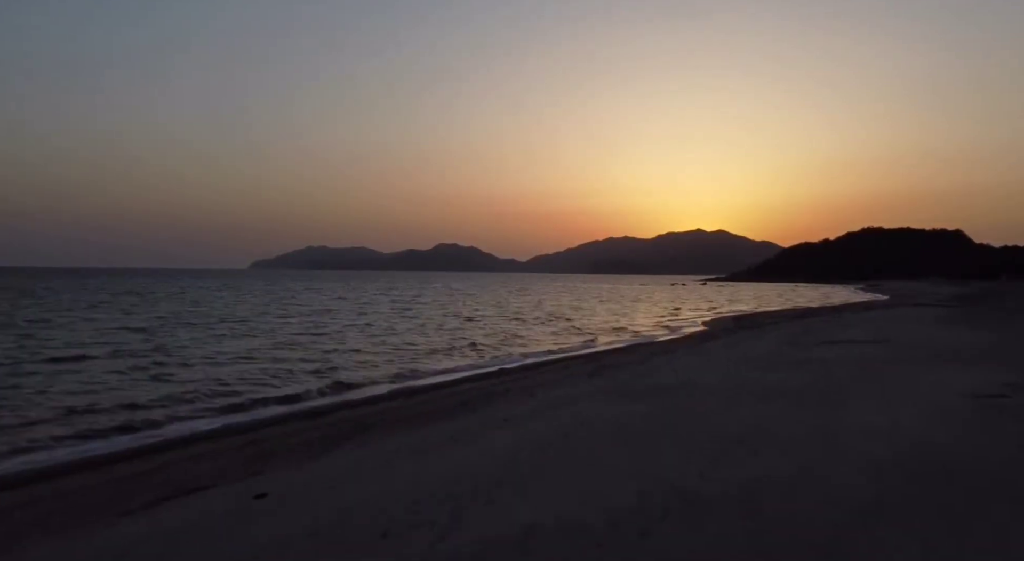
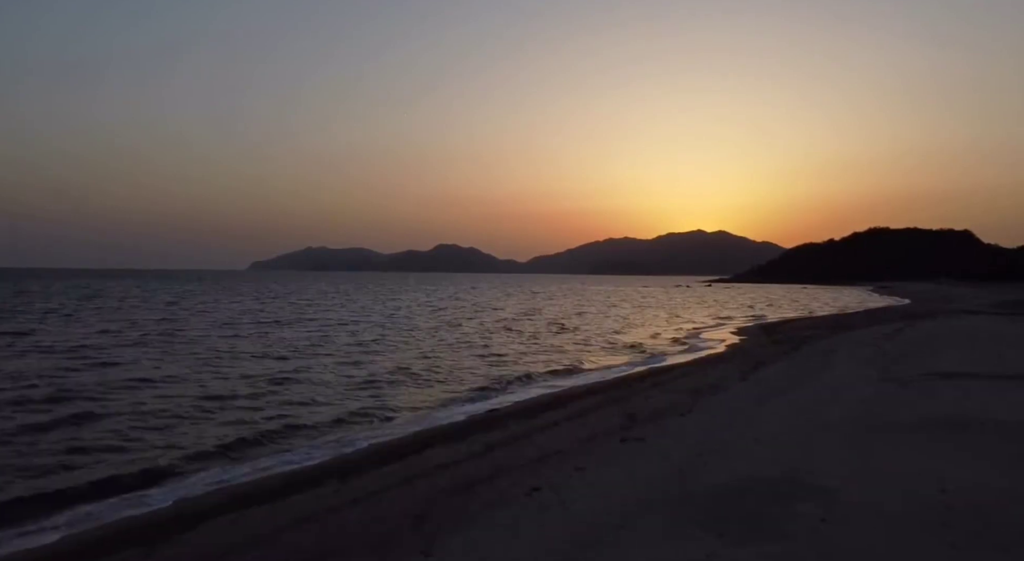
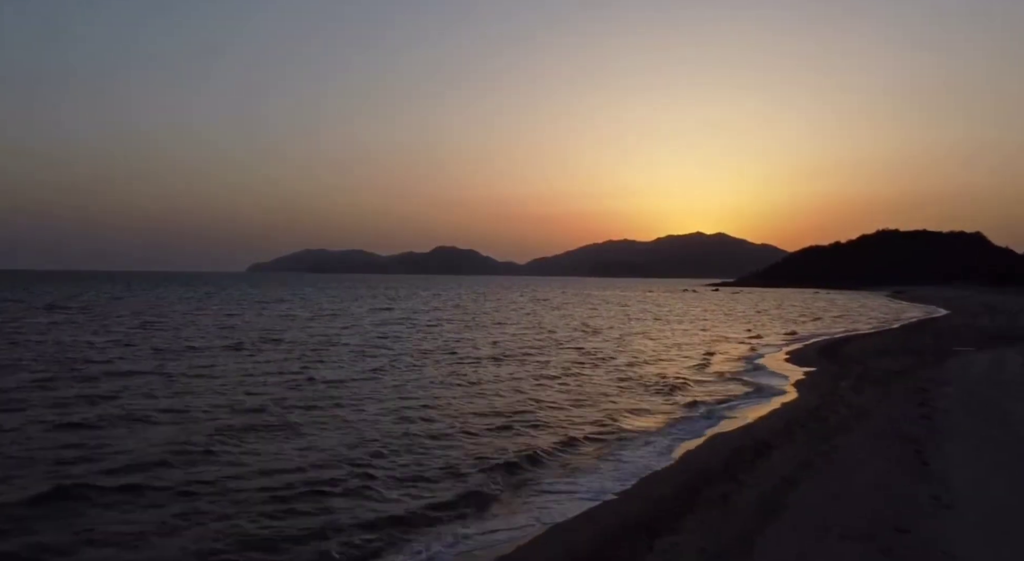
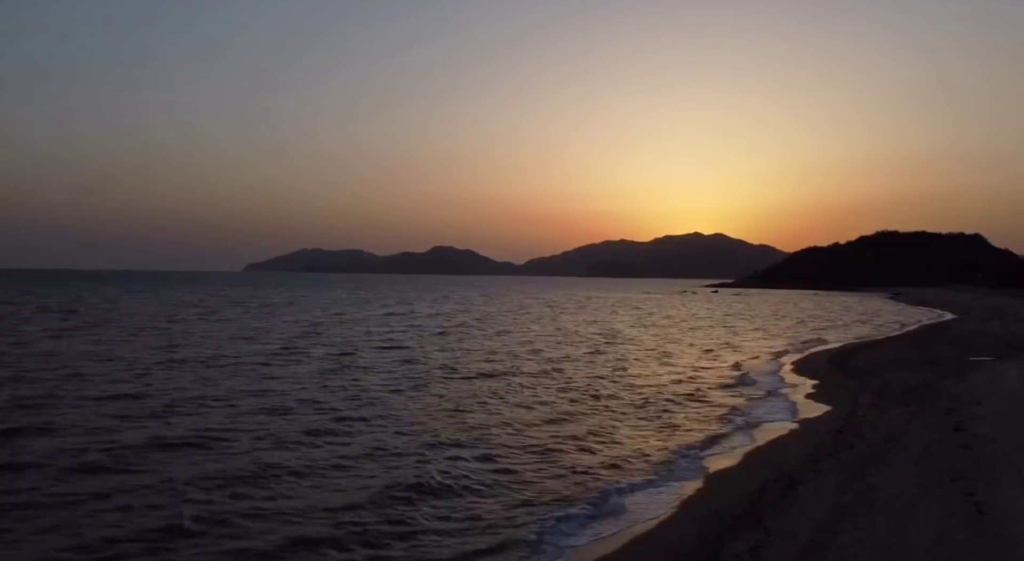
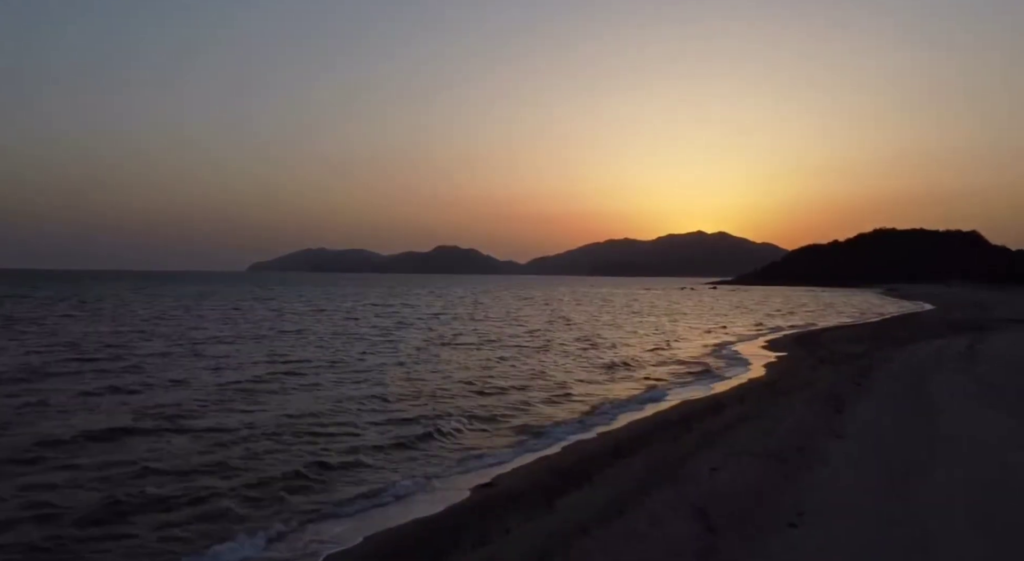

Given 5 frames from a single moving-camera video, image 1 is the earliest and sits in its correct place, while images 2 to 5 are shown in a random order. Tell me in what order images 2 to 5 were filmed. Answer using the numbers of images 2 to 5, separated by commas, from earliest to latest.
2, 5, 3, 4
